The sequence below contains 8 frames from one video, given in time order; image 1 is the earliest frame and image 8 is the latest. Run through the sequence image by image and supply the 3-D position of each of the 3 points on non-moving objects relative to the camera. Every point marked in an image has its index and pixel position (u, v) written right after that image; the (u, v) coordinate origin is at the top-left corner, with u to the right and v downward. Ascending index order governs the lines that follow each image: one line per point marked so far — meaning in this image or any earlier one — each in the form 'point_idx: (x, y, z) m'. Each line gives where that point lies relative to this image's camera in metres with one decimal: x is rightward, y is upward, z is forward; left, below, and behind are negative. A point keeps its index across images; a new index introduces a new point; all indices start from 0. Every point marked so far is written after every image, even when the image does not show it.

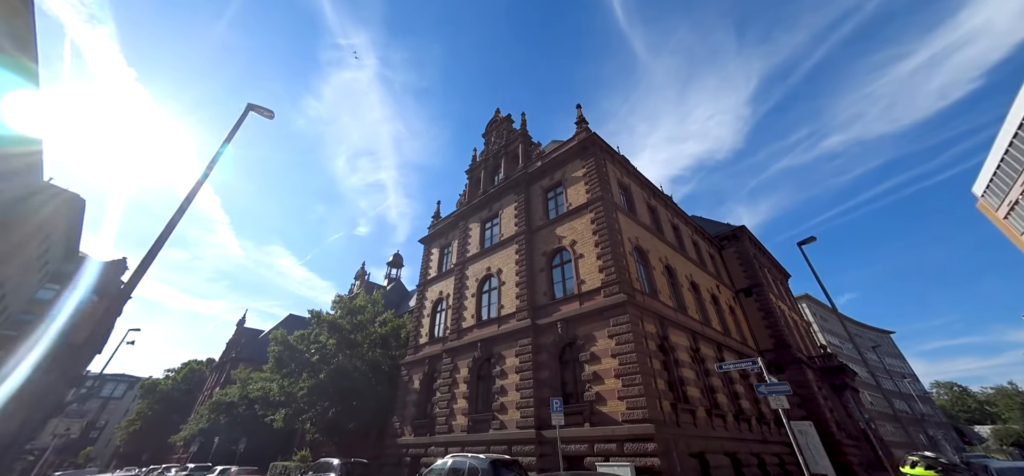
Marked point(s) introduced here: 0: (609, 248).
0: (+4.1, -0.4, +14.9) m
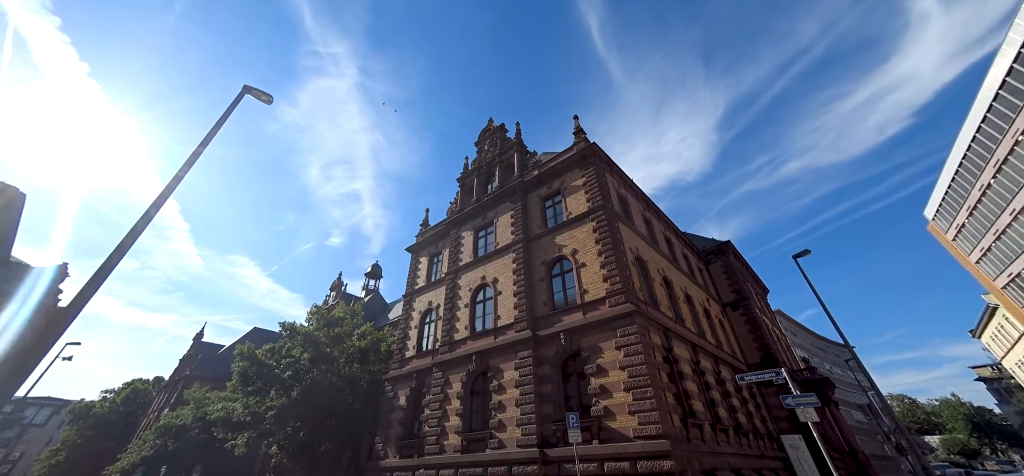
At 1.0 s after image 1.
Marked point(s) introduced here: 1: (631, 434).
0: (+4.2, -0.8, +14.6) m
1: (+3.7, -6.1, +11.0) m
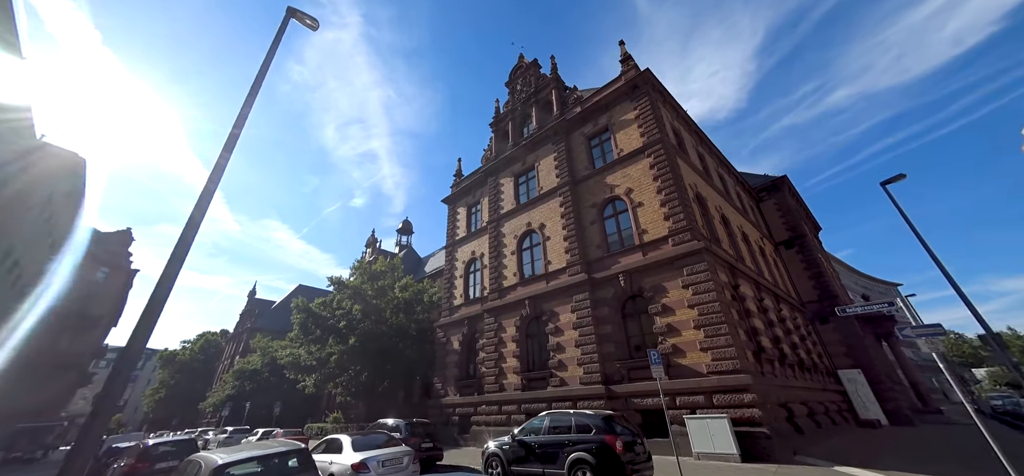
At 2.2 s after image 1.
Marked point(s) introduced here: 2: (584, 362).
0: (+6.4, +1.7, +13.7) m
1: (+5.9, -4.1, +10.8) m
2: (+2.9, -4.9, +14.1) m
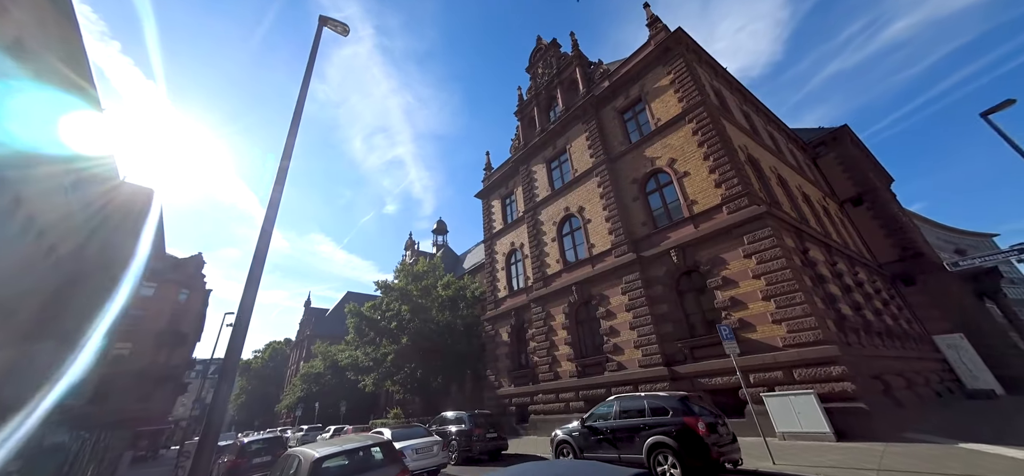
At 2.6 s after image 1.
0: (+7.7, +2.9, +12.7) m
1: (+7.6, -3.0, +10.0) m
2: (+5.0, -4.0, +13.6) m
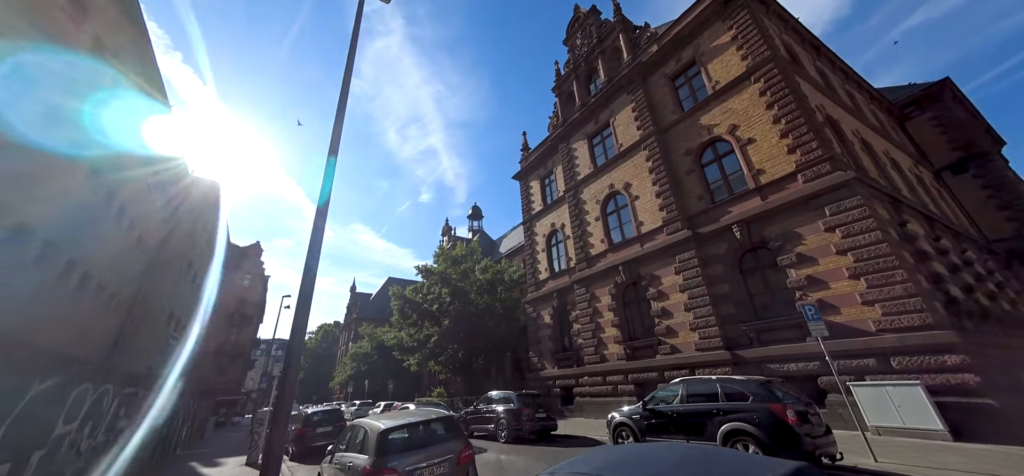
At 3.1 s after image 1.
0: (+9.2, +3.8, +11.2) m
1: (+8.9, -2.2, +8.8) m
2: (+6.7, -3.1, +12.7) m
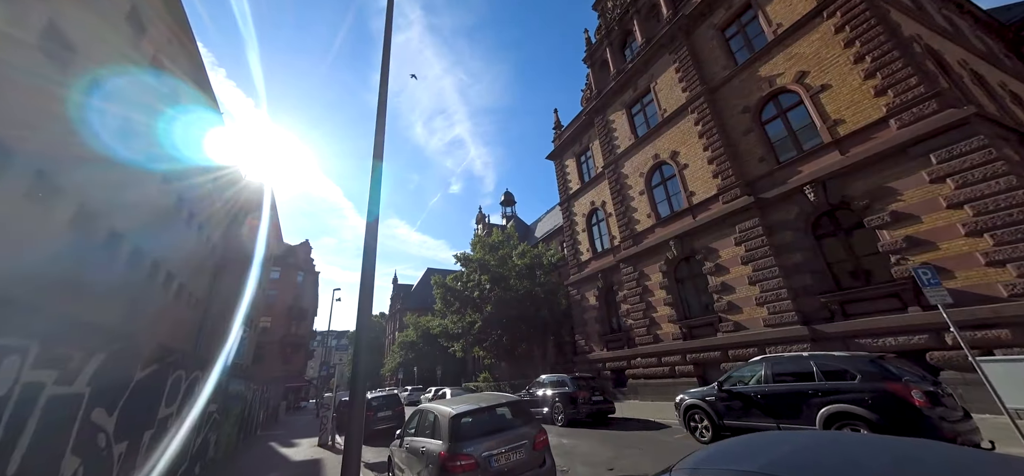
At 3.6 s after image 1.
0: (+10.2, +5.0, +9.6) m
1: (+10.1, -1.1, +7.4) m
2: (+8.3, -2.0, +11.5) m
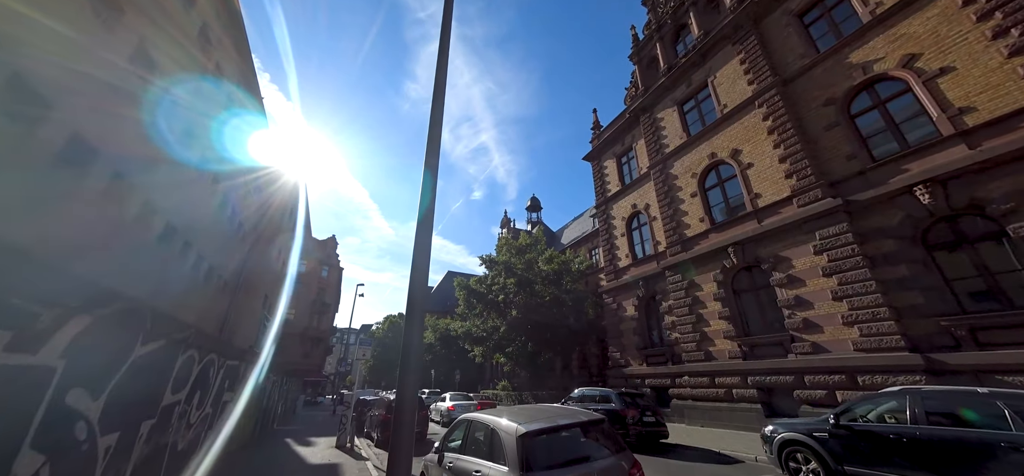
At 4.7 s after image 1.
0: (+11.8, +4.7, +7.9) m
1: (+11.2, -1.3, +5.6) m
2: (+9.6, -2.2, +9.8) m
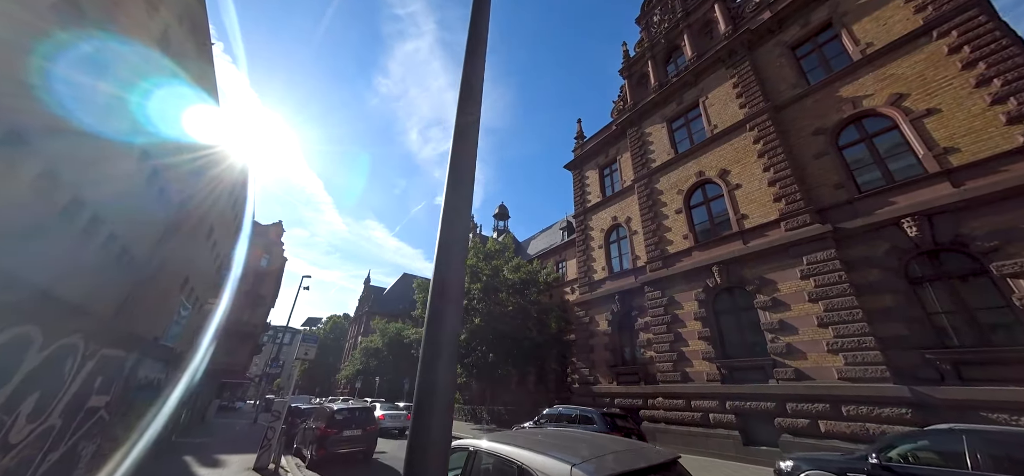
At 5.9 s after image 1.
0: (+12.1, +3.8, +8.2) m
1: (+11.3, -2.1, +5.7) m
2: (+9.1, -3.0, +9.7) m
